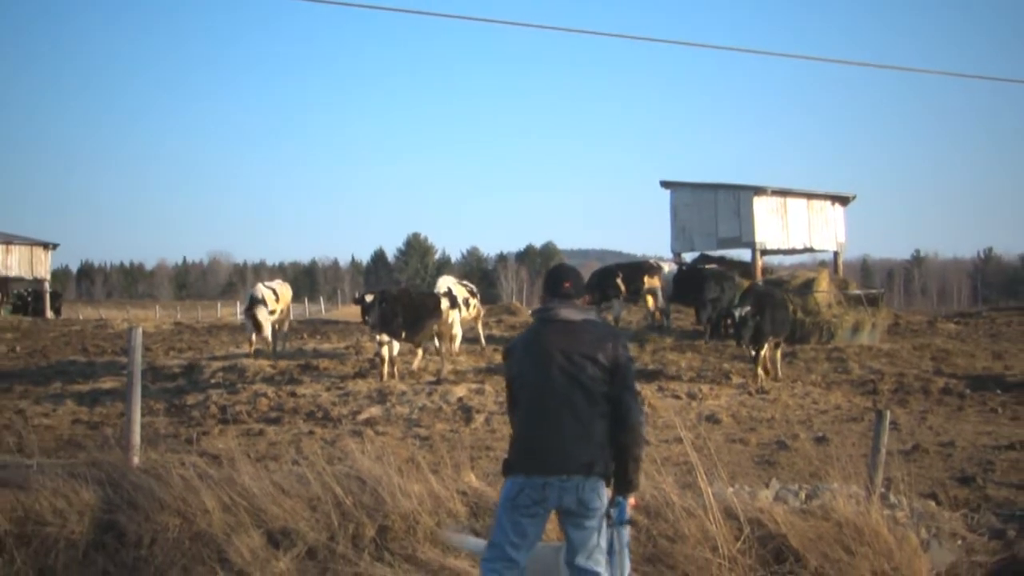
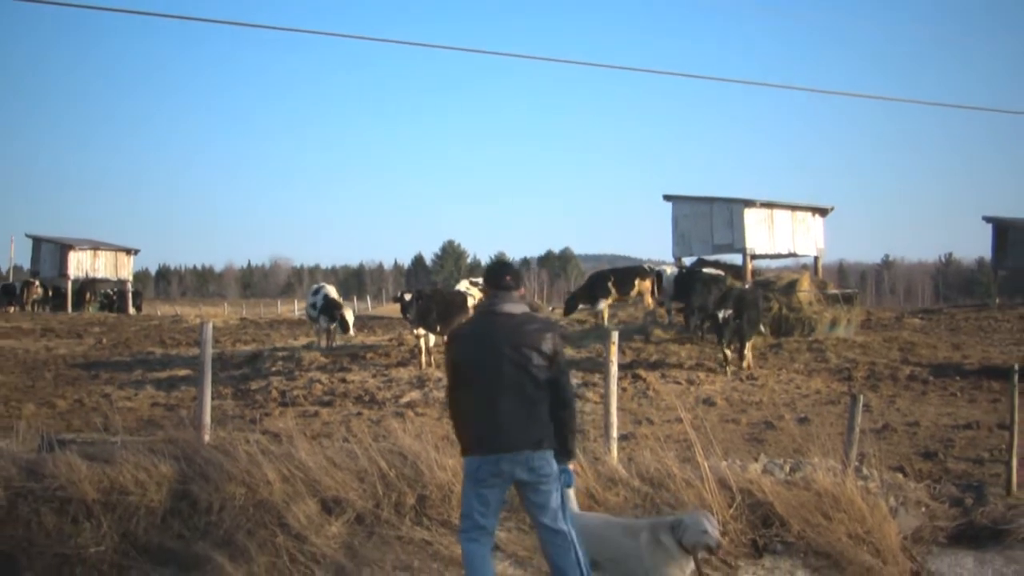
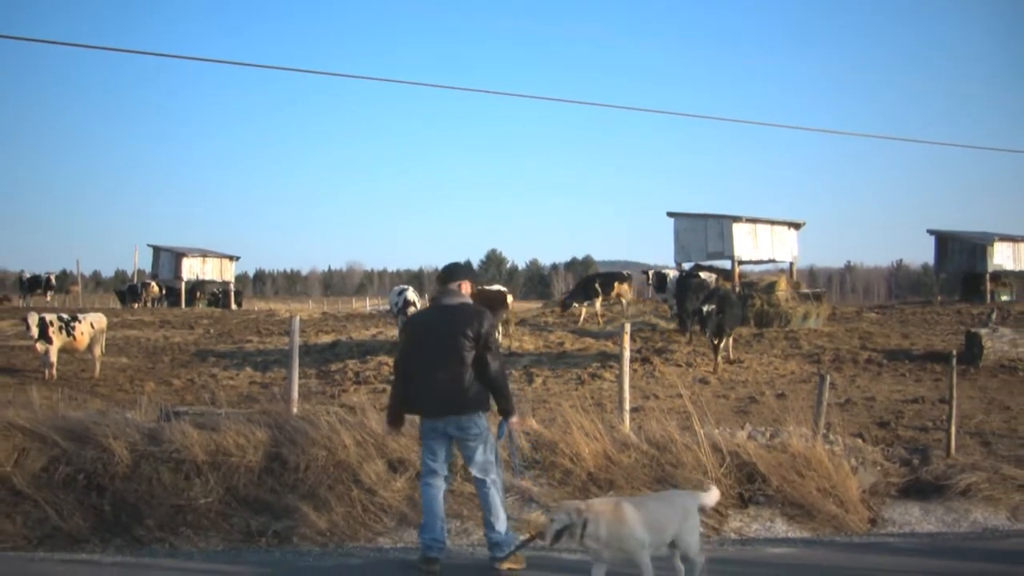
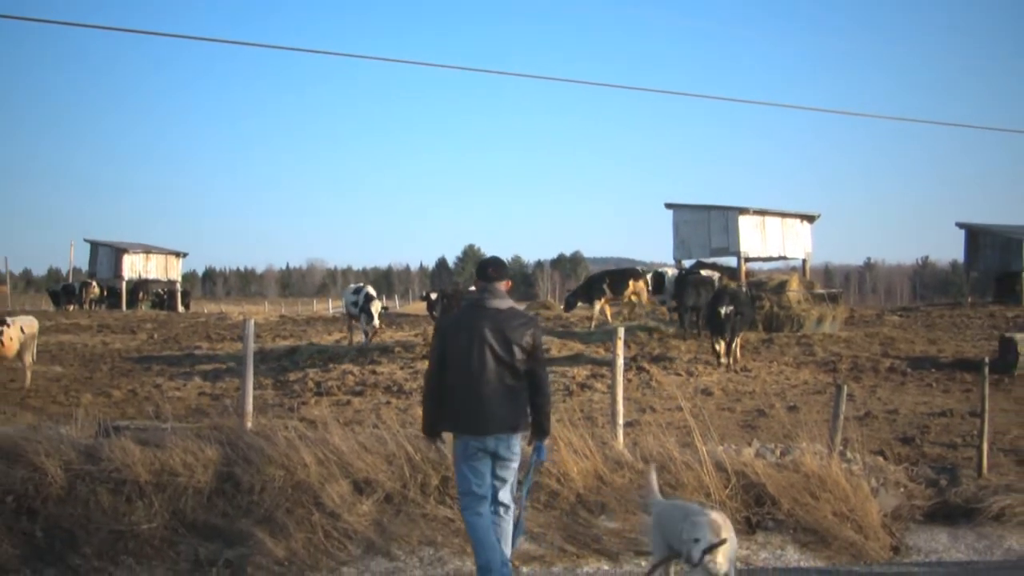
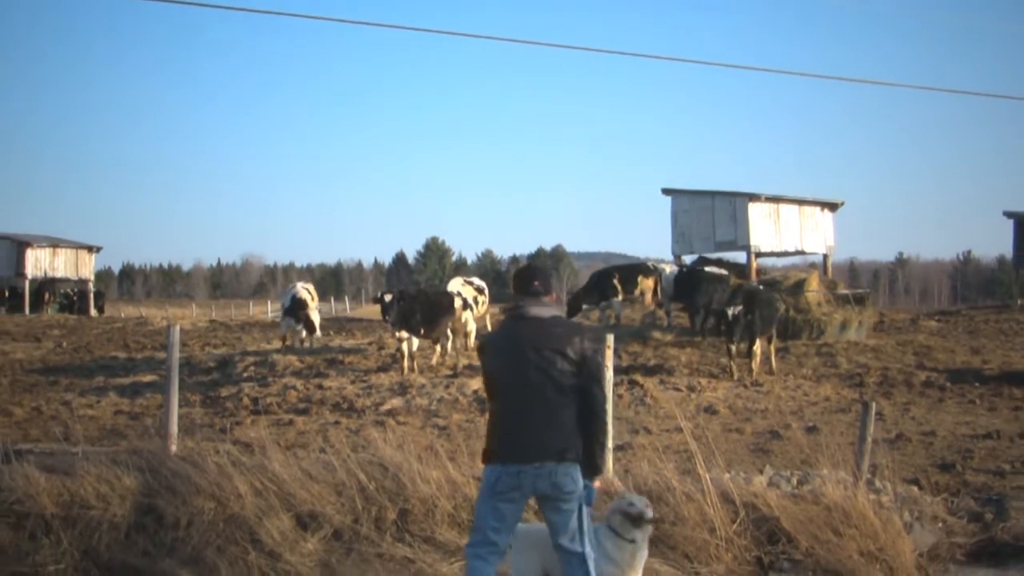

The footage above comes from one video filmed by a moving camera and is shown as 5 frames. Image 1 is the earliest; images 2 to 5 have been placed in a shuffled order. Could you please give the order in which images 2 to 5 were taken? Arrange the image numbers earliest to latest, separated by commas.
5, 2, 4, 3
